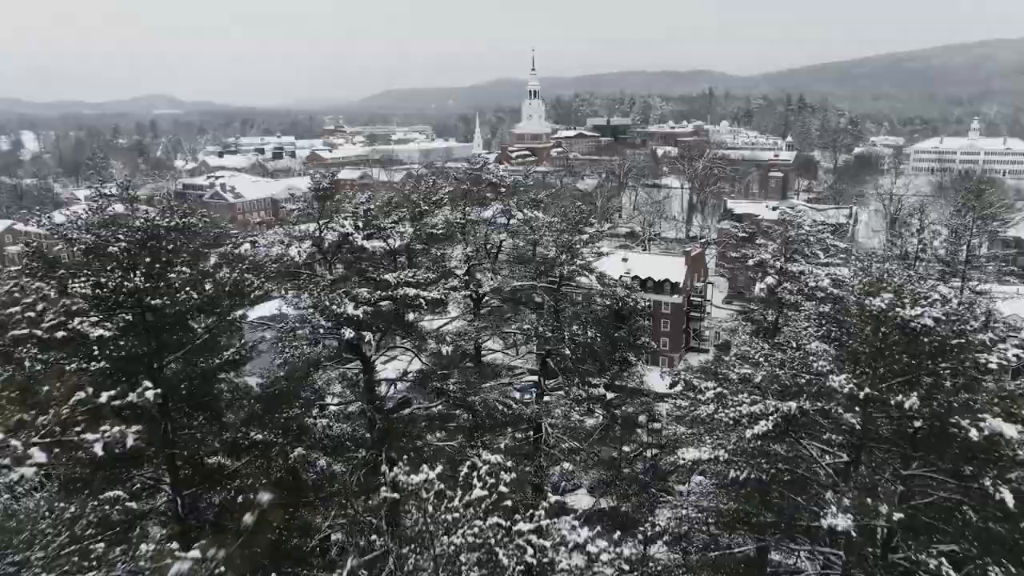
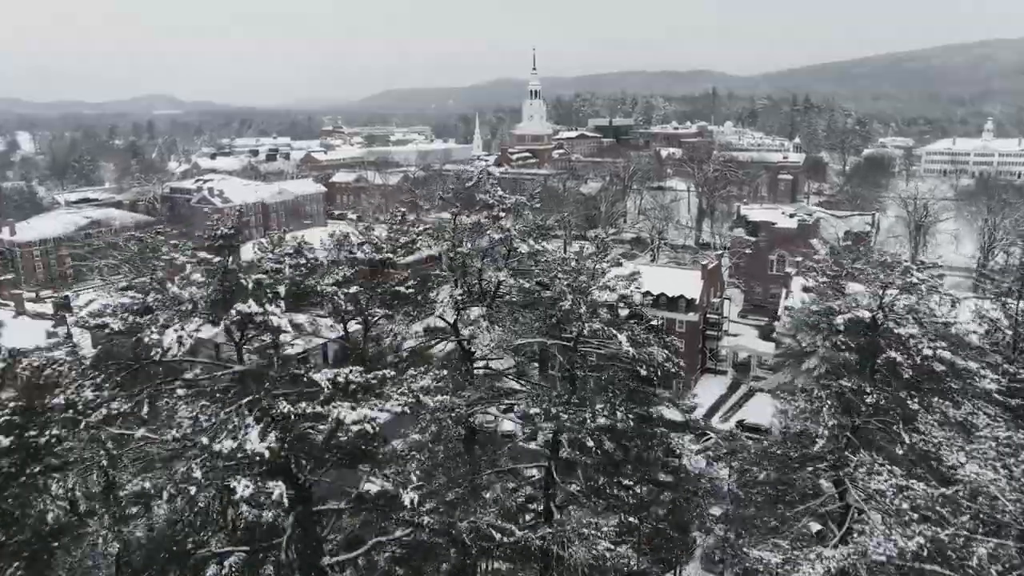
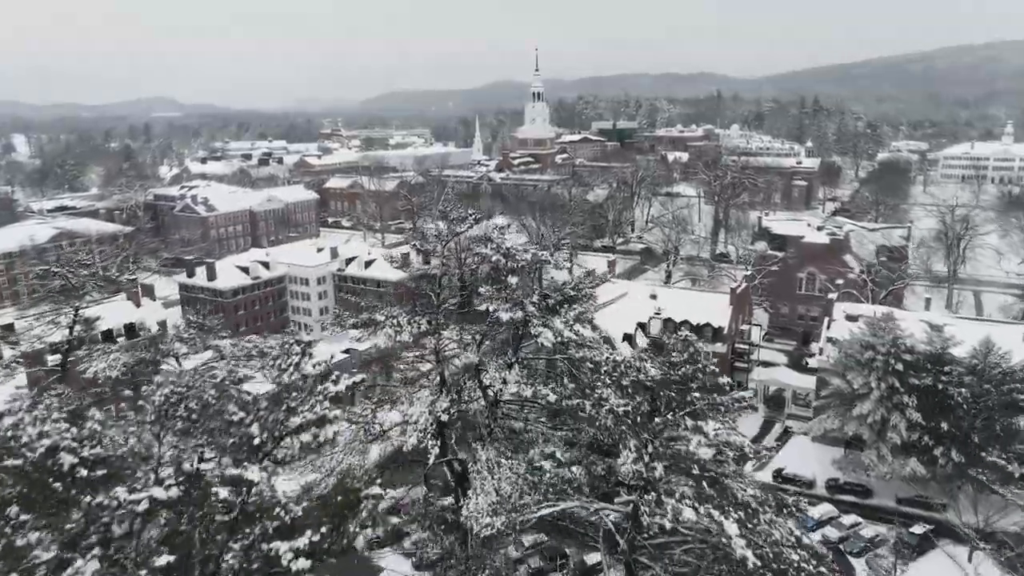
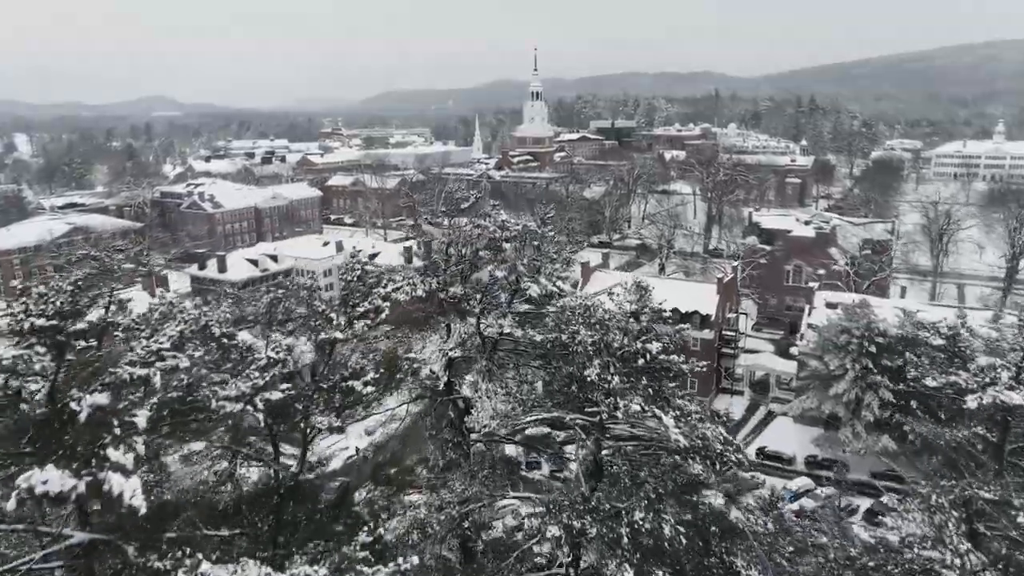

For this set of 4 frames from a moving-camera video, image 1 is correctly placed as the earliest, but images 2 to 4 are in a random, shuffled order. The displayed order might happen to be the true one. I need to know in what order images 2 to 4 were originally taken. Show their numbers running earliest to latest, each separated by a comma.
2, 4, 3
